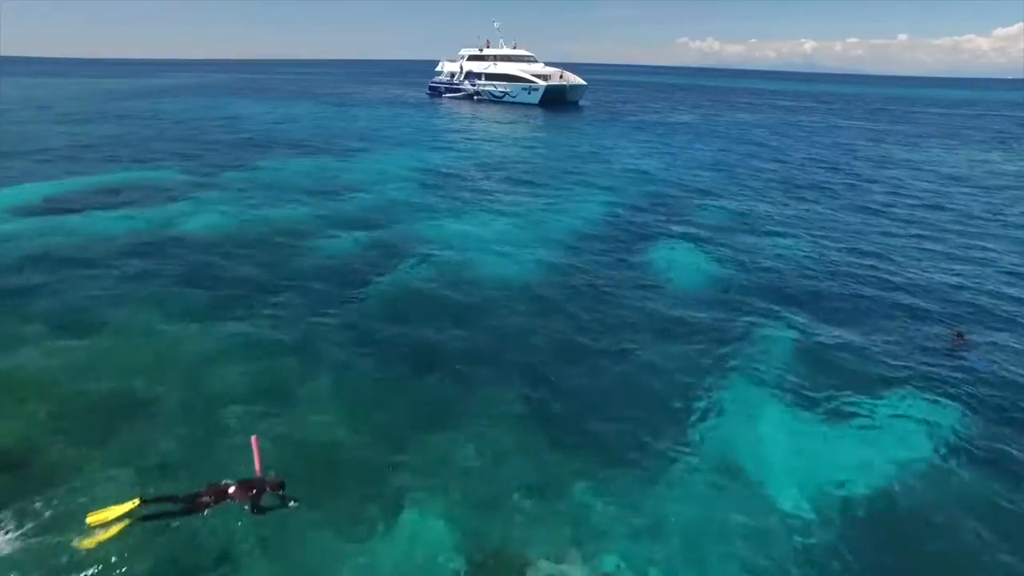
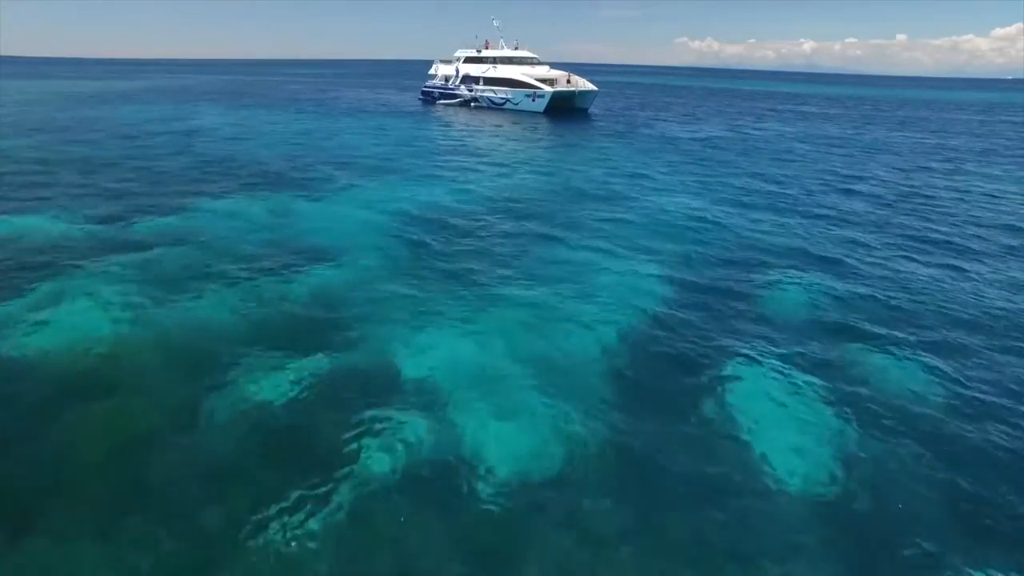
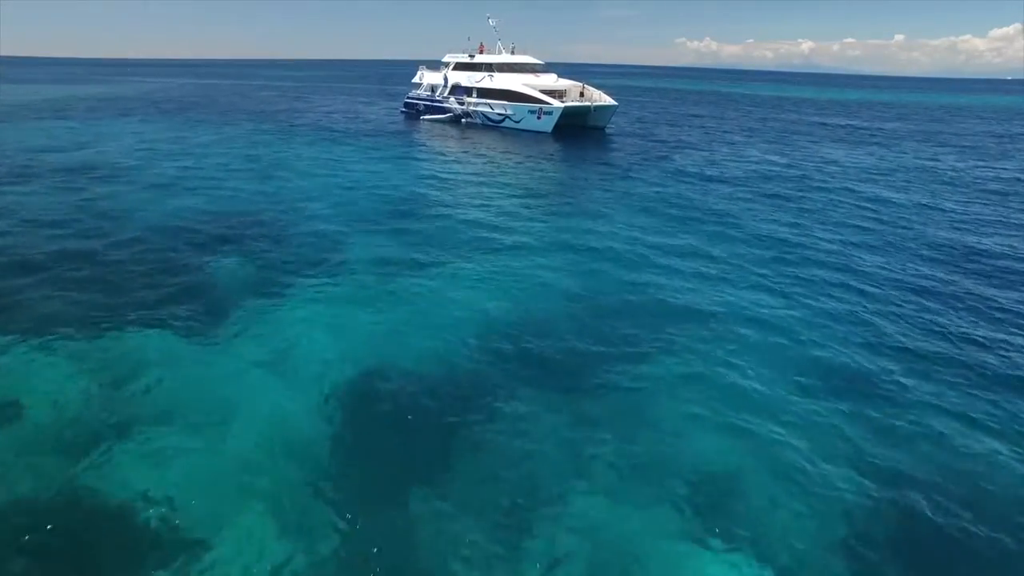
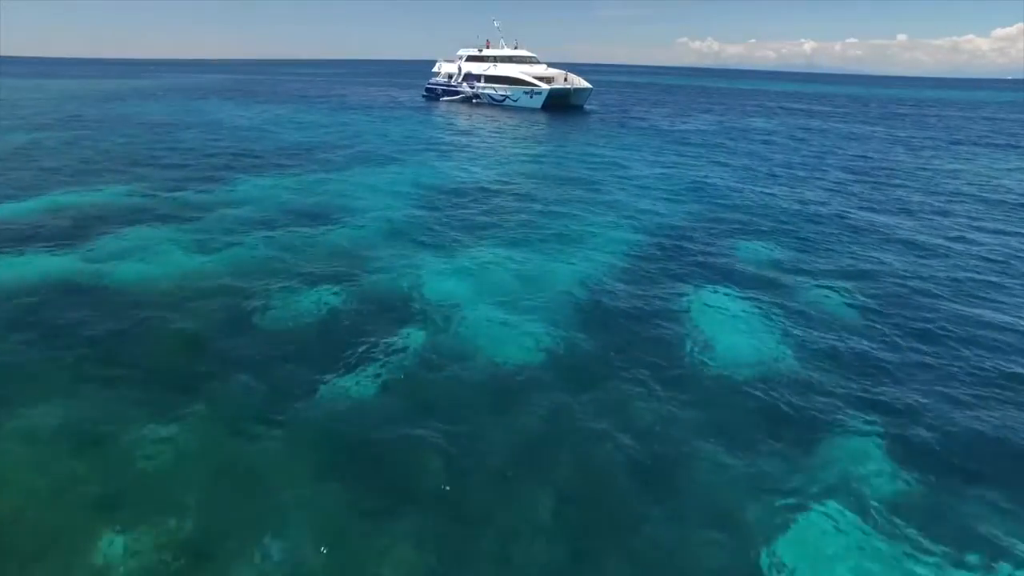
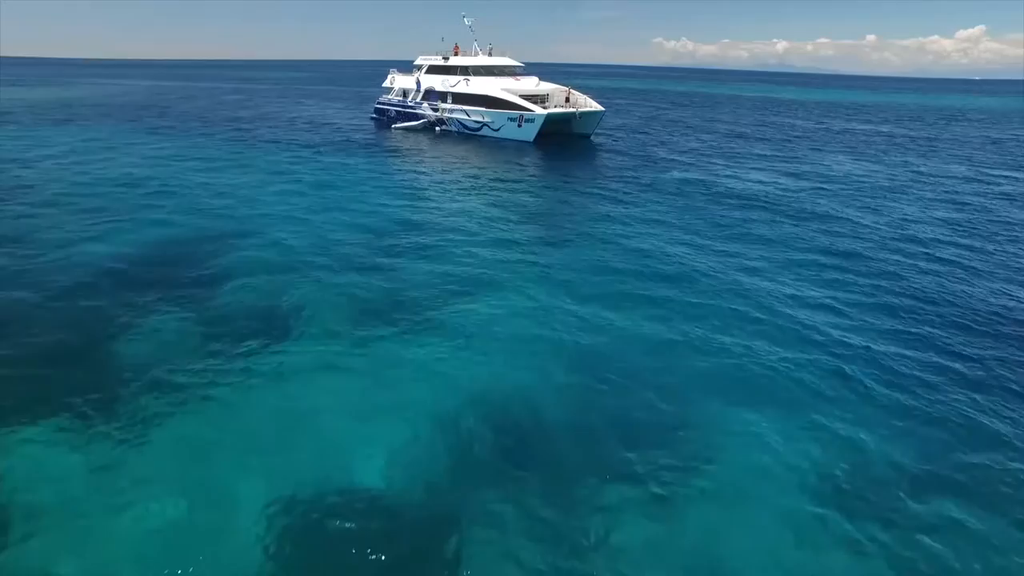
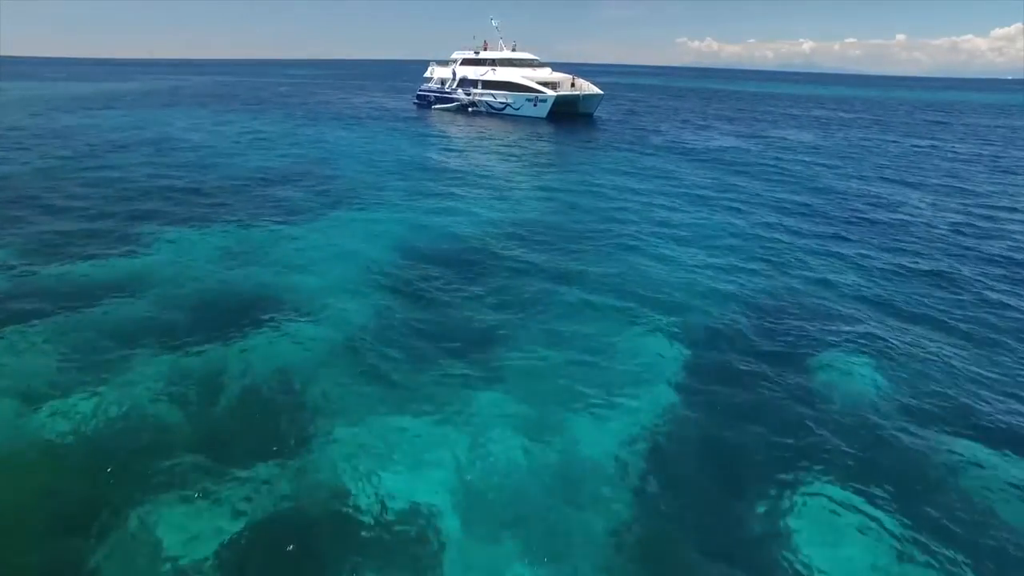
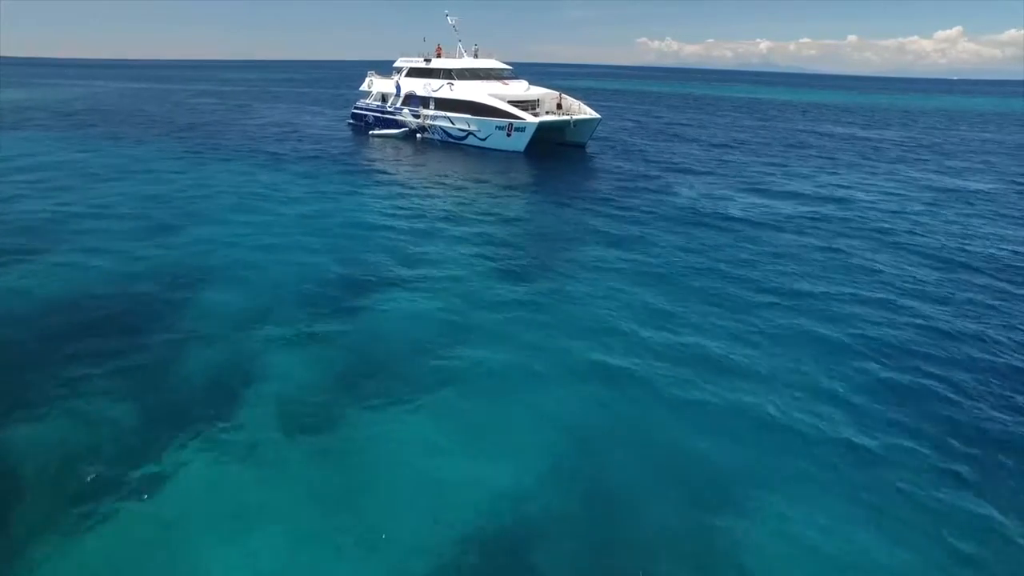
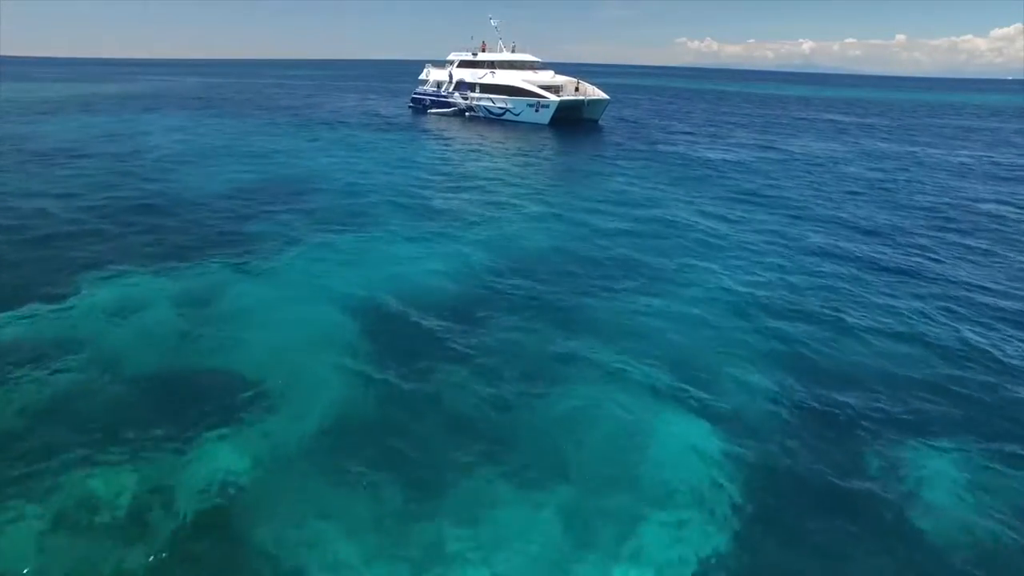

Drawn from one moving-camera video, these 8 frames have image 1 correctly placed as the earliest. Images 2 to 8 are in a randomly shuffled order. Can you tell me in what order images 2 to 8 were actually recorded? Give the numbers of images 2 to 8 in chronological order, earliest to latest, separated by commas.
4, 2, 6, 8, 3, 5, 7
